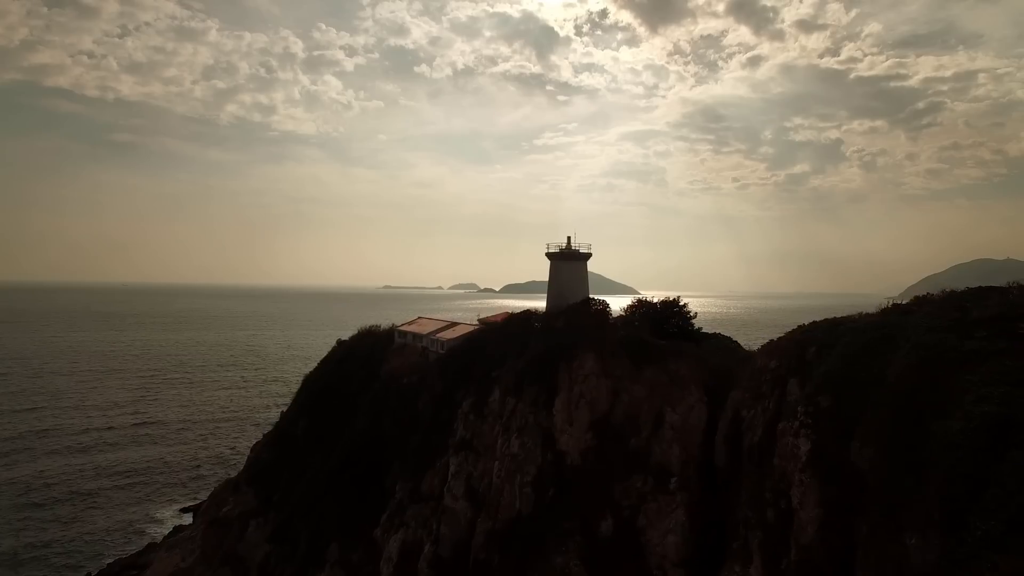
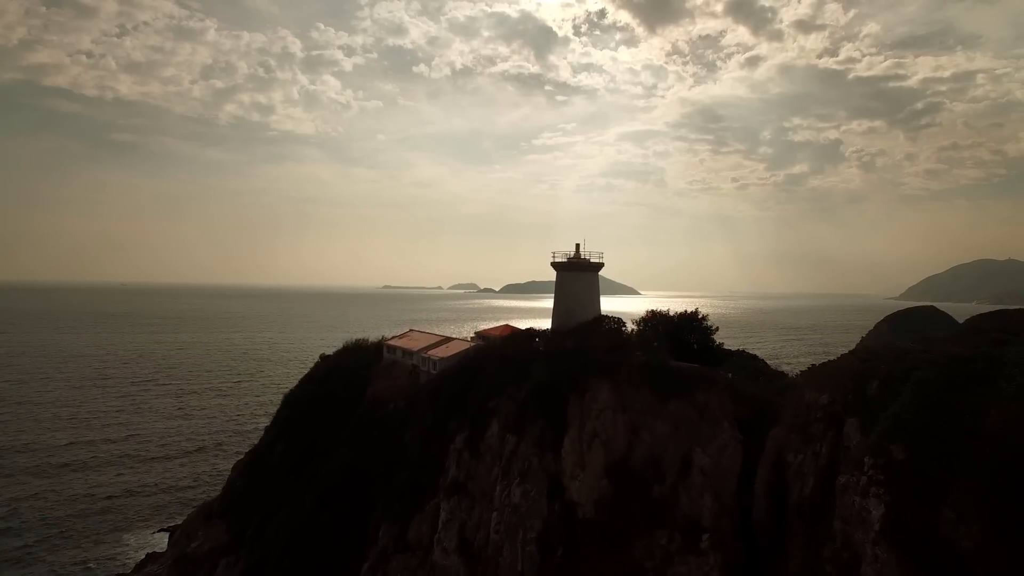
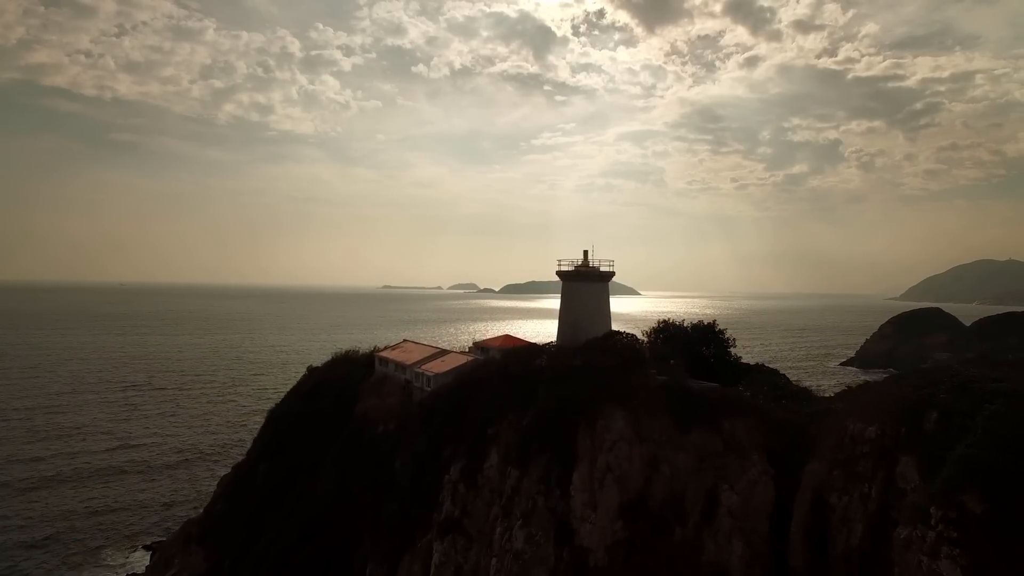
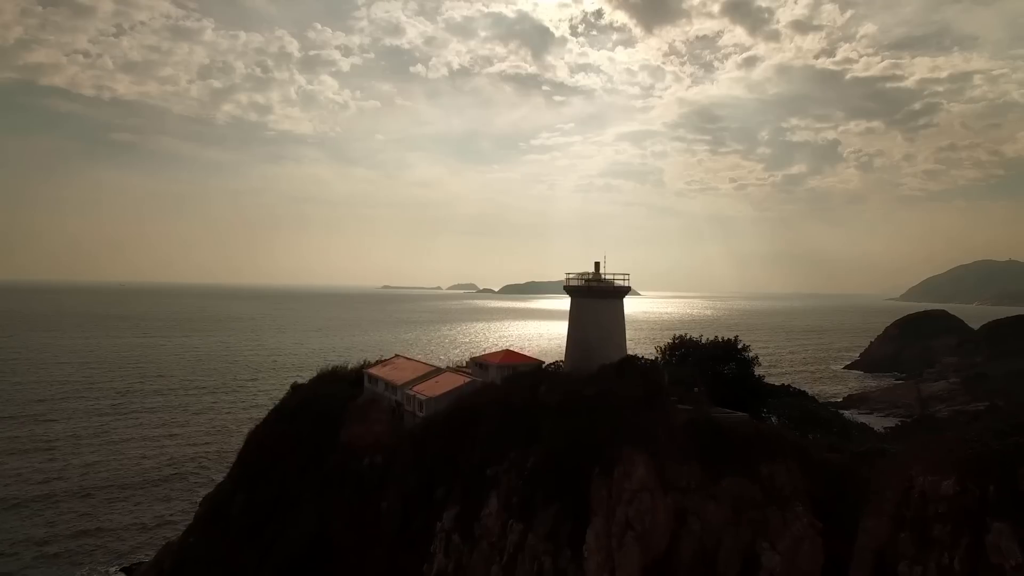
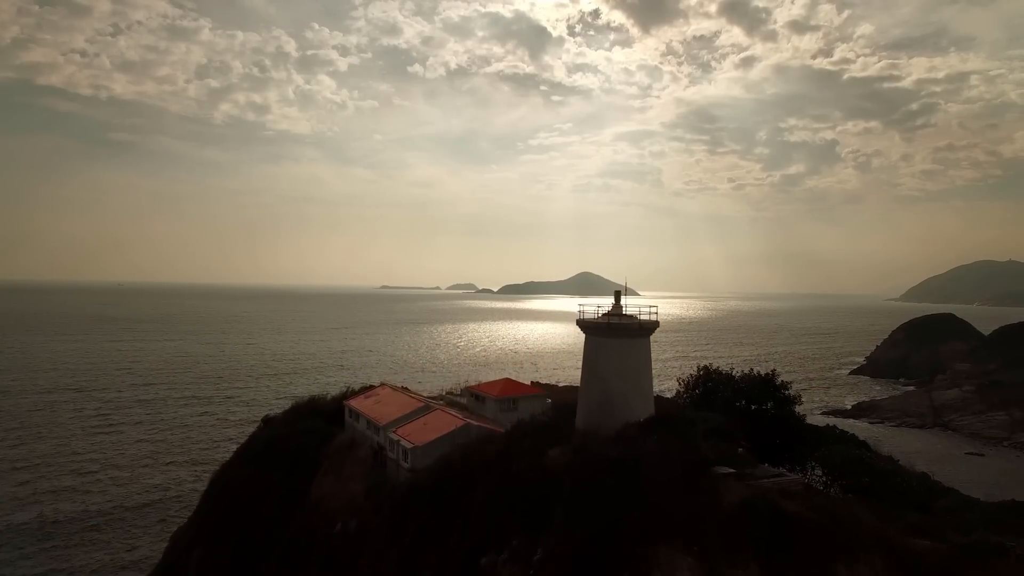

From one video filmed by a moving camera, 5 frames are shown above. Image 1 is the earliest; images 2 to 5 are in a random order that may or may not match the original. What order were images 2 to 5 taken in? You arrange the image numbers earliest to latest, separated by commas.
2, 3, 4, 5
